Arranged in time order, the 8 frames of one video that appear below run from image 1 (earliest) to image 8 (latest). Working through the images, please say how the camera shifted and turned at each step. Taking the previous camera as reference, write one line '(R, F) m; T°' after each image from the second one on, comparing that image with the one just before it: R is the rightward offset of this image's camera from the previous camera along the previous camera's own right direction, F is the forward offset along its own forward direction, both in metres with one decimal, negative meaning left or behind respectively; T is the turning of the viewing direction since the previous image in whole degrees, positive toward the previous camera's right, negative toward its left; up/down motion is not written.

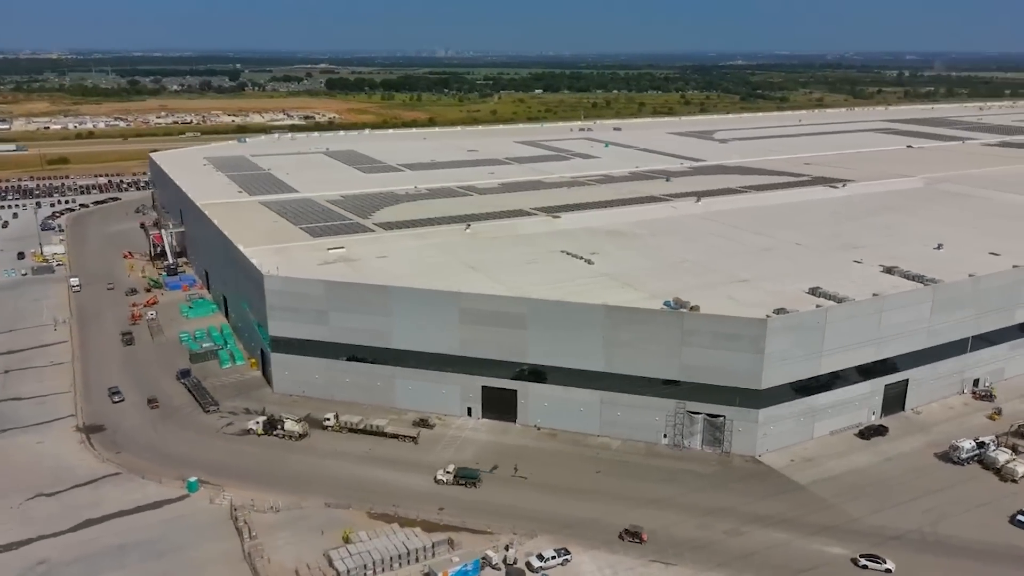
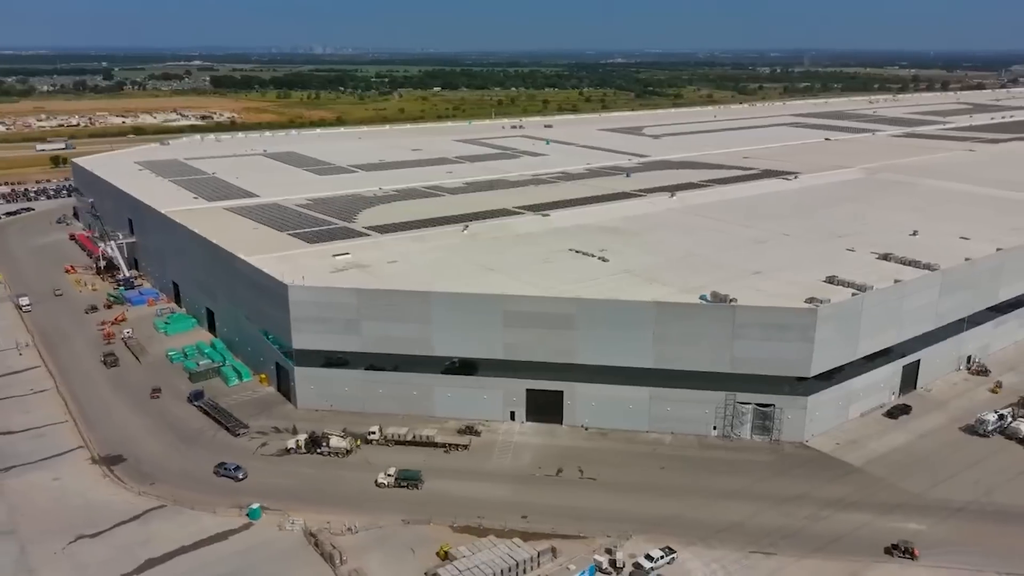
(-5.2, +0.7) m; +8°
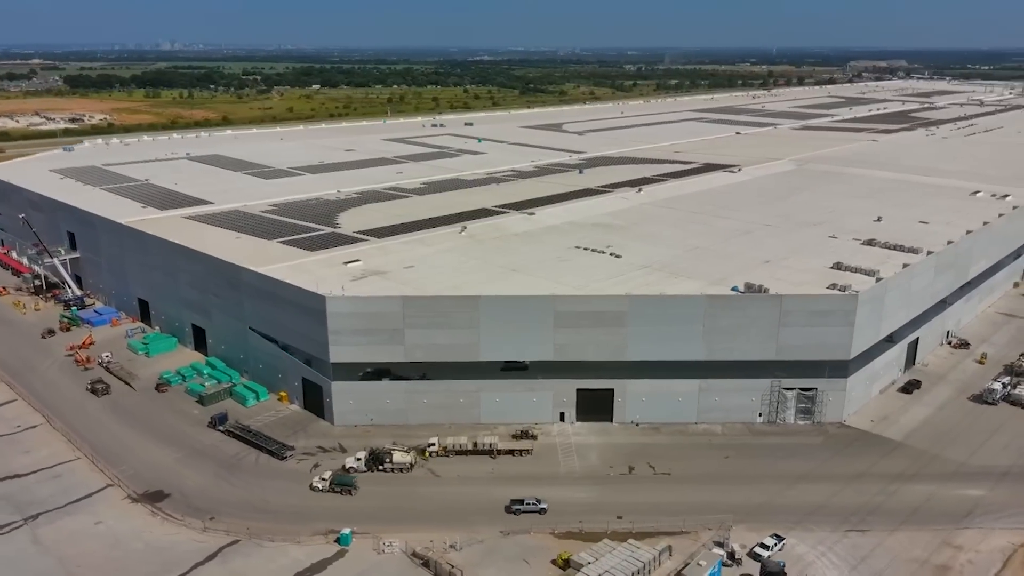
(-5.8, +0.9) m; +9°
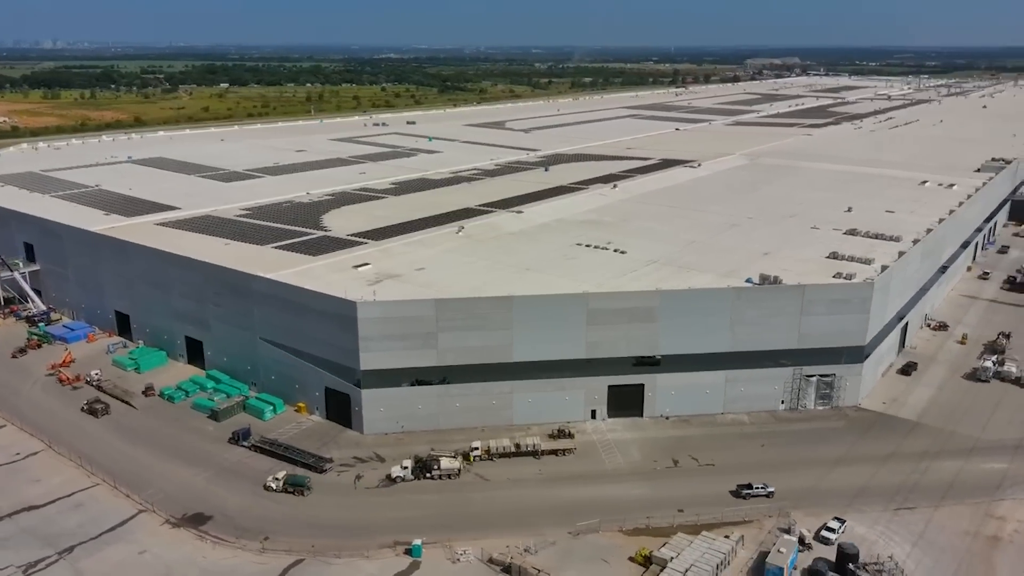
(-4.0, +0.5) m; +6°
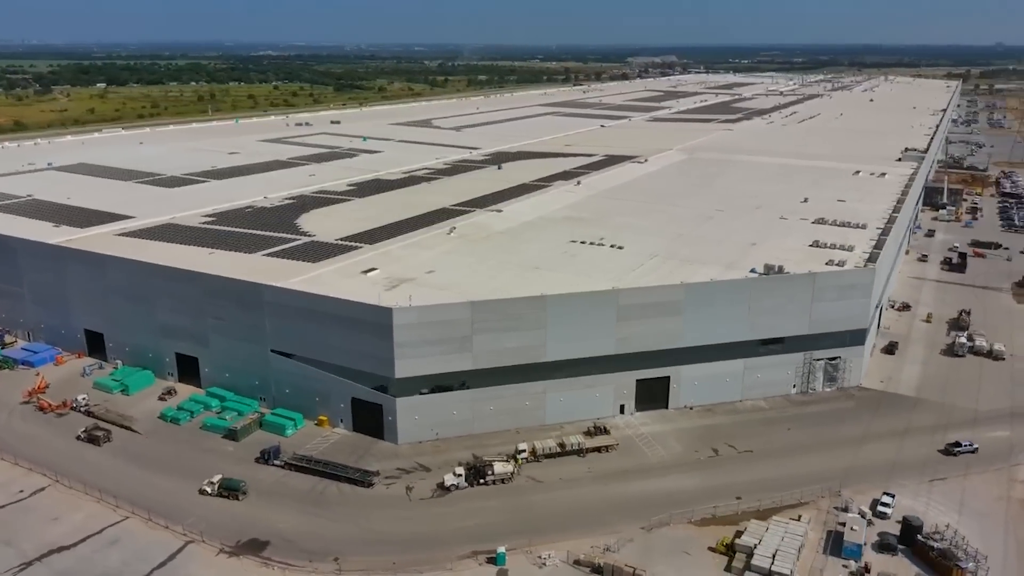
(-4.6, +0.6) m; +8°
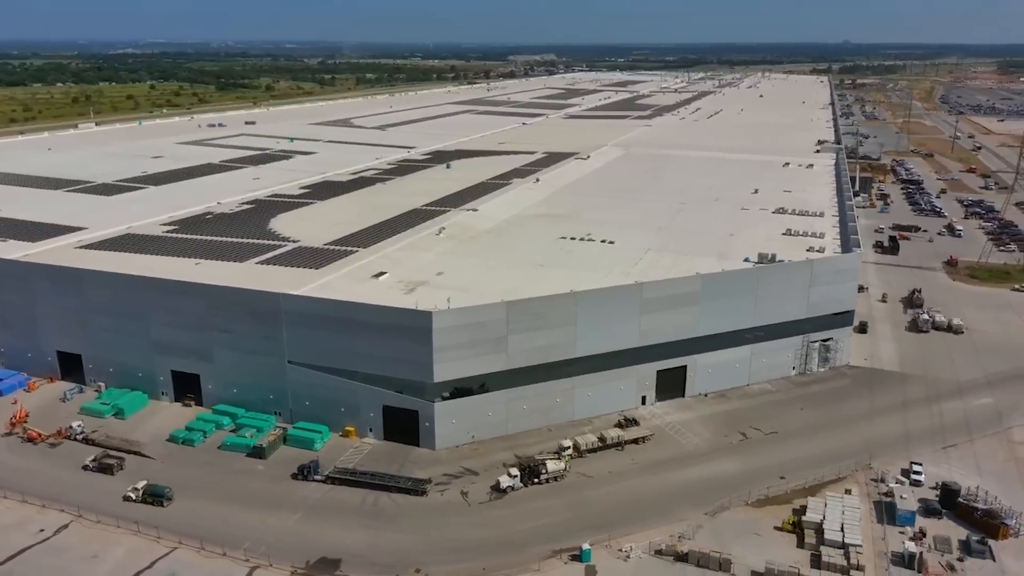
(-4.7, +0.4) m; +8°
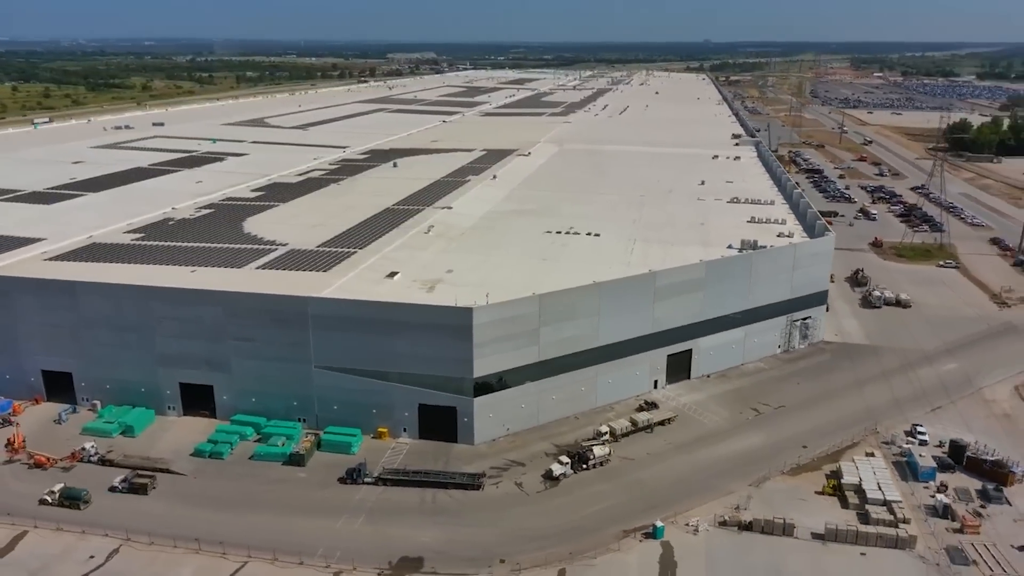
(-4.7, -0.1) m; +8°
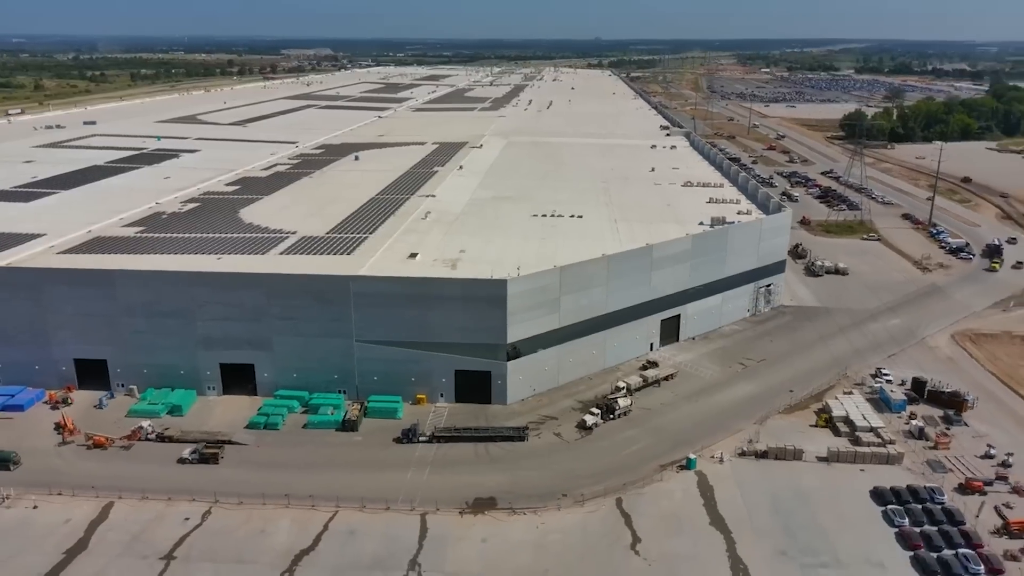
(-4.3, -2.4) m; +7°
